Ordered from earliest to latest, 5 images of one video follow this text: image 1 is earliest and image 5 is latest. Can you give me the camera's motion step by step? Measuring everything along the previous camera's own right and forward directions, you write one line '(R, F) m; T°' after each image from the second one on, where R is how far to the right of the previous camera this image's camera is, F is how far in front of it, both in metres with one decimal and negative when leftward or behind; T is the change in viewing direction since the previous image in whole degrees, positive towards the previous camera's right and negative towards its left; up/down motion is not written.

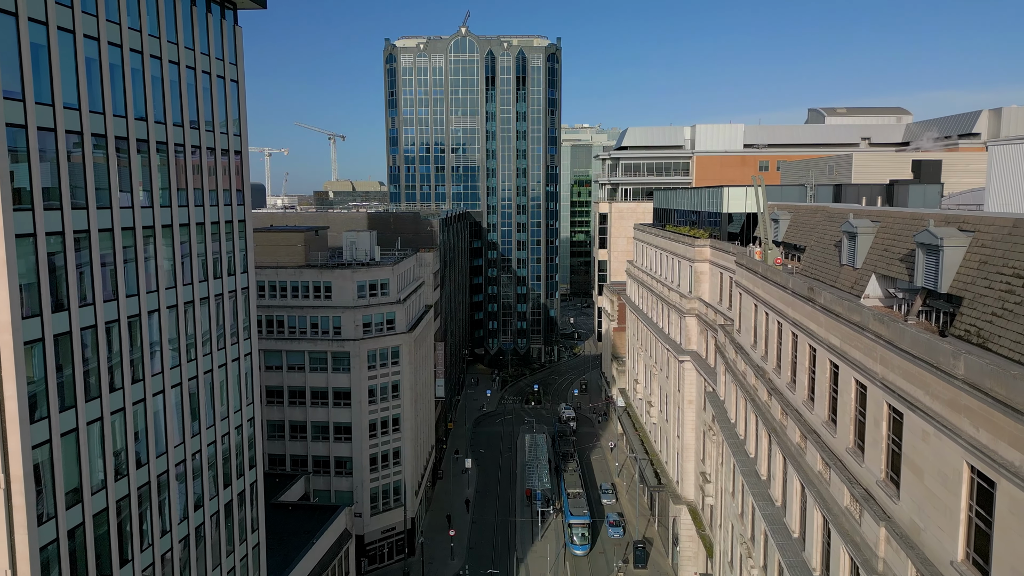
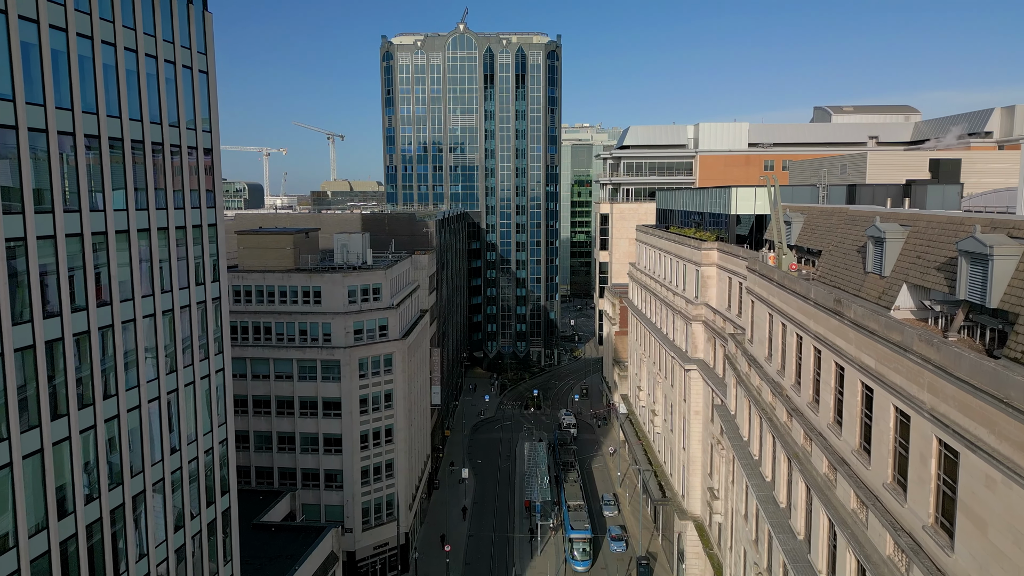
(+0.2, +2.7) m; 0°
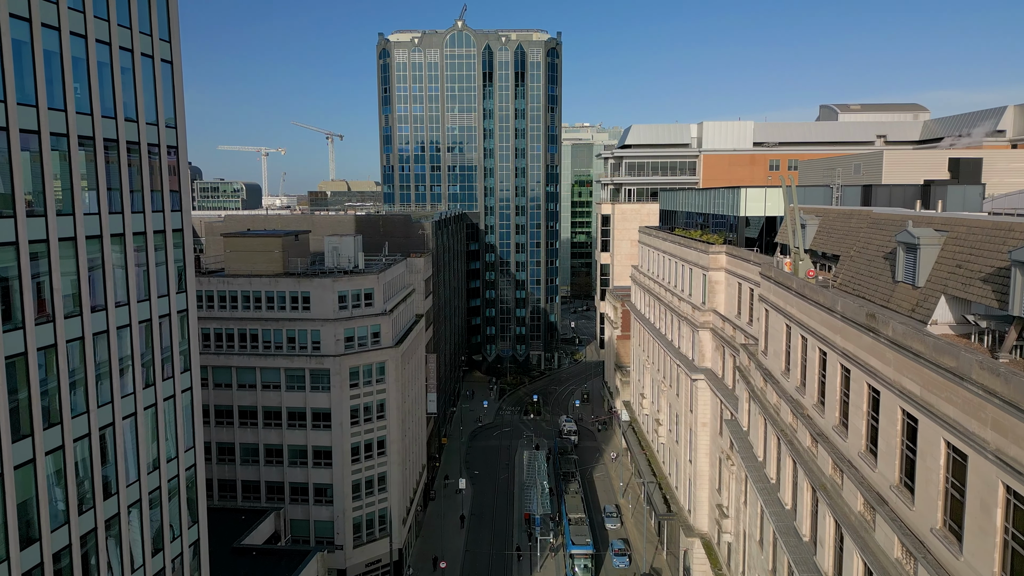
(+0.2, +2.7) m; 0°
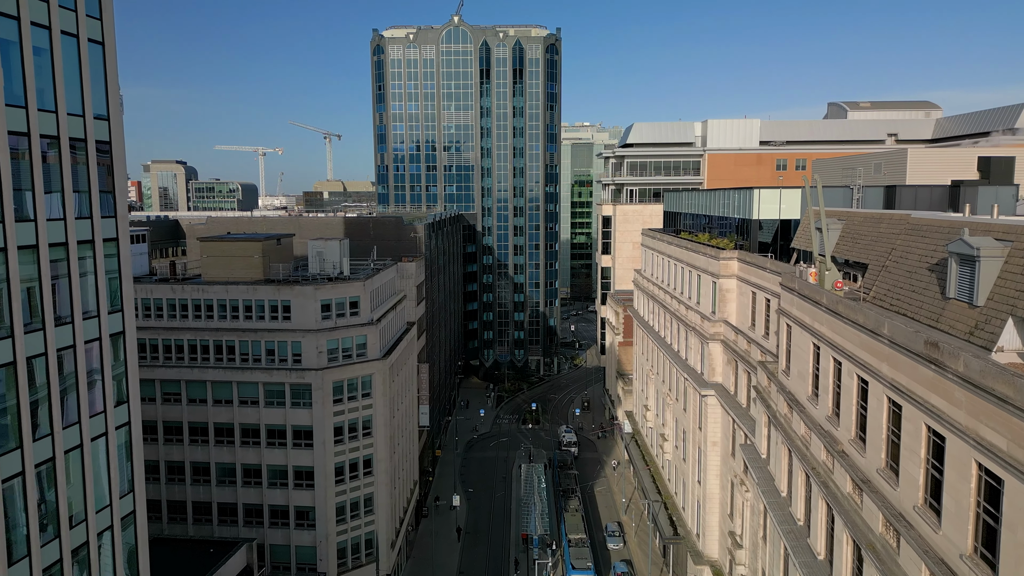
(+0.3, +3.9) m; 0°
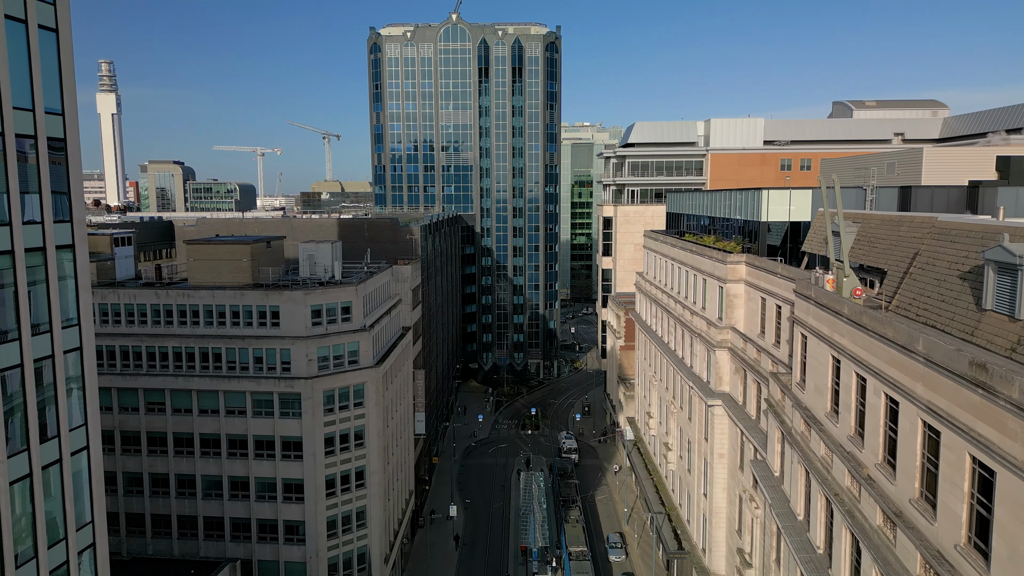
(+0.1, +2.1) m; 0°
